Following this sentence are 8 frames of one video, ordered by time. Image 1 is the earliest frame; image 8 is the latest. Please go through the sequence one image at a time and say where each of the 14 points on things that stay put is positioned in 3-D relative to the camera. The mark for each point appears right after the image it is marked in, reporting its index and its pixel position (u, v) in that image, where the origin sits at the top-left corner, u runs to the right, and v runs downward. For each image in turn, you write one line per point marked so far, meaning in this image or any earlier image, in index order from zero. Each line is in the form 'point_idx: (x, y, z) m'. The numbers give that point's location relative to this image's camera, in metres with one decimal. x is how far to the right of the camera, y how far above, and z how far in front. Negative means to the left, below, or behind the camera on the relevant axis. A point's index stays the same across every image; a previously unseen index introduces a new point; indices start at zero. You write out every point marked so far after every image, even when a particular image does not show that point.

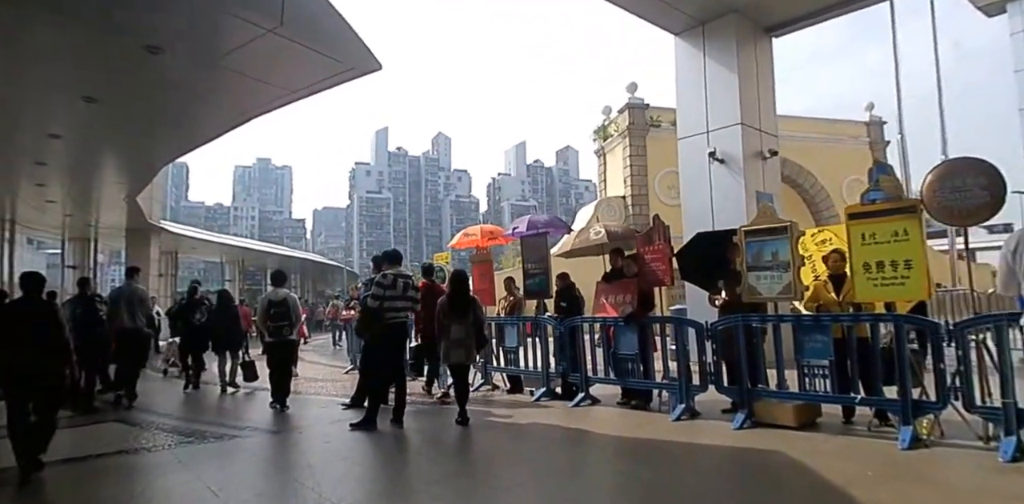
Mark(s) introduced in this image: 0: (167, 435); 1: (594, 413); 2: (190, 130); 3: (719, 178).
0: (-3.6, -1.9, +6.1) m
1: (+0.9, -1.8, +6.6) m
2: (-5.6, +2.1, +10.4) m
3: (+3.7, +1.3, +10.5) m
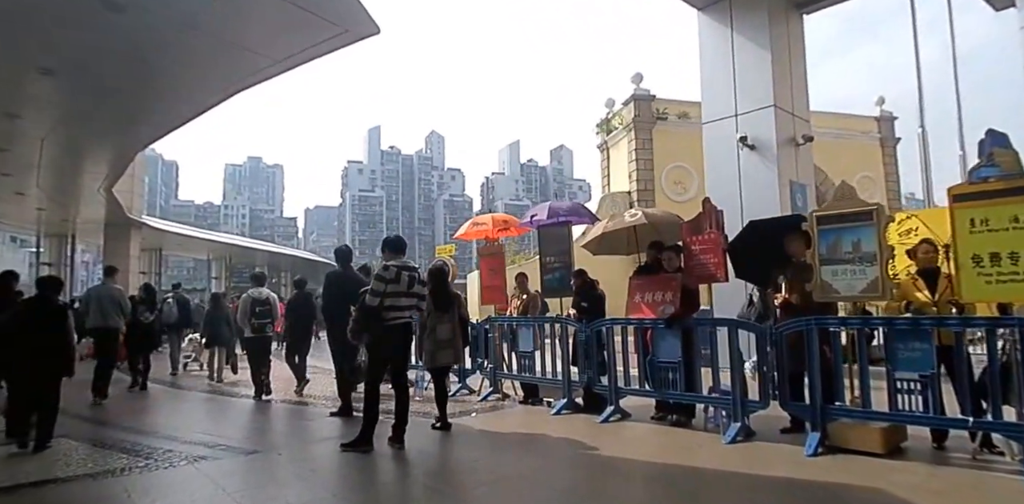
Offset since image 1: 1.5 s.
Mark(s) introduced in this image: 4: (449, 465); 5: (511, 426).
0: (-3.4, -1.8, +5.1) m
1: (+1.1, -1.7, +5.6) m
2: (-5.4, +2.2, +9.3) m
3: (+3.8, +1.4, +9.6) m
4: (-0.5, -1.7, +4.8) m
5: (0.0, -1.8, +6.1) m
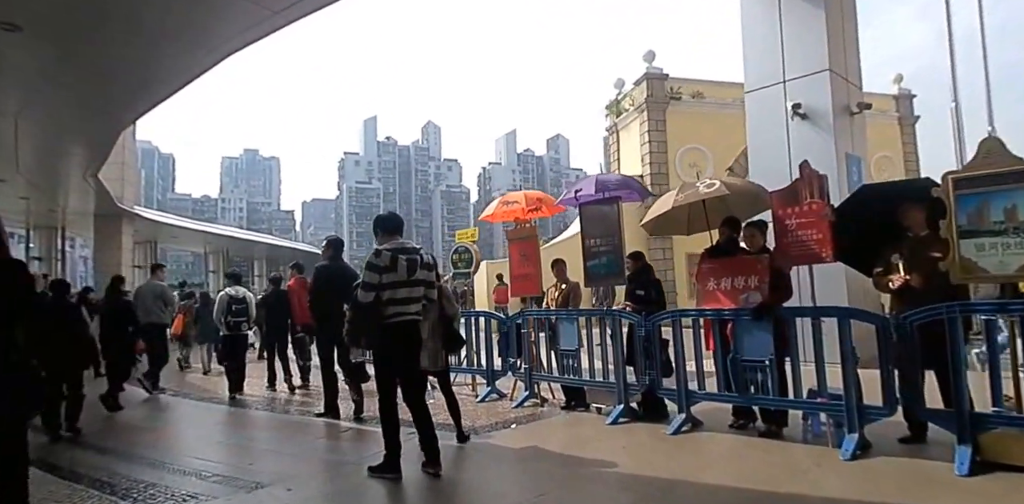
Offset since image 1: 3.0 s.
0: (-3.0, -1.7, +4.1) m
1: (+1.6, -1.5, +4.7) m
2: (-5.1, +2.4, +8.3) m
3: (+4.2, +1.7, +8.6) m
4: (-0.1, -1.6, +3.8) m
5: (+0.4, -1.6, +5.2) m
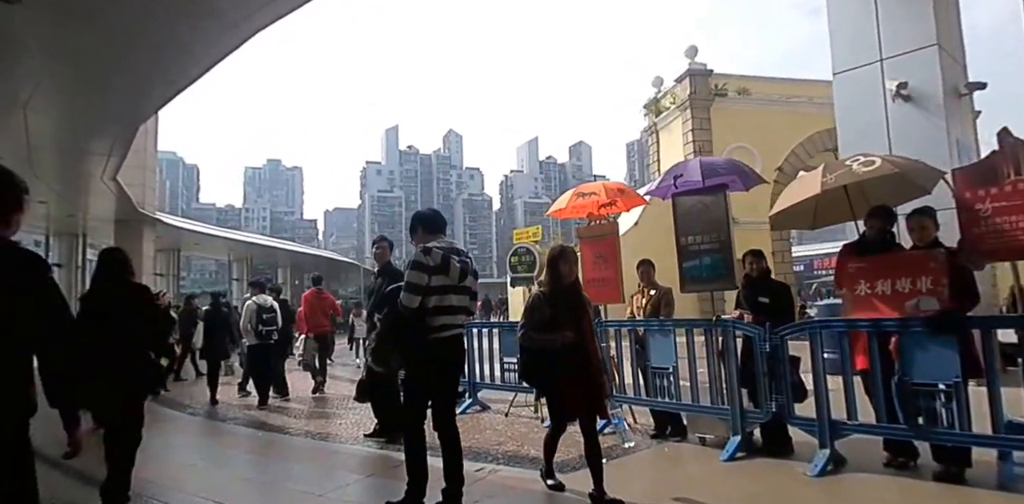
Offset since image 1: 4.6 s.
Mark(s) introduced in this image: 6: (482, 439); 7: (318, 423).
0: (-2.3, -1.7, +3.3) m
1: (+2.2, -1.5, +3.7) m
2: (-4.3, +2.3, +7.6) m
3: (+5.0, +1.7, +7.5) m
4: (+0.6, -1.5, +2.9) m
5: (+1.1, -1.6, +4.2) m
6: (-0.3, -1.7, +5.5) m
7: (-2.3, -2.1, +7.0) m
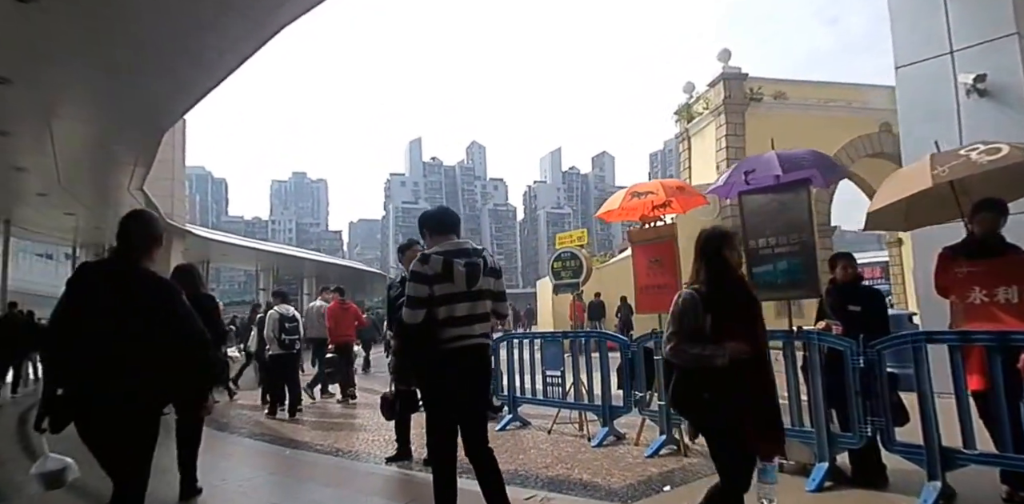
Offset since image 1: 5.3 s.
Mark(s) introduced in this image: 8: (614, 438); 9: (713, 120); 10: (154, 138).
0: (-2.0, -1.7, +2.9) m
1: (+2.6, -1.5, +3.1) m
2: (-3.8, +2.2, +7.3) m
3: (+5.5, +1.6, +7.0) m
4: (+0.9, -1.5, +2.4) m
5: (+1.5, -1.6, +3.7) m
6: (+0.1, -1.8, +5.0) m
7: (-1.9, -2.1, +6.6) m
8: (+1.0, -1.7, +5.5) m
9: (+6.7, +4.4, +19.6) m
10: (-5.7, +1.8, +9.5) m
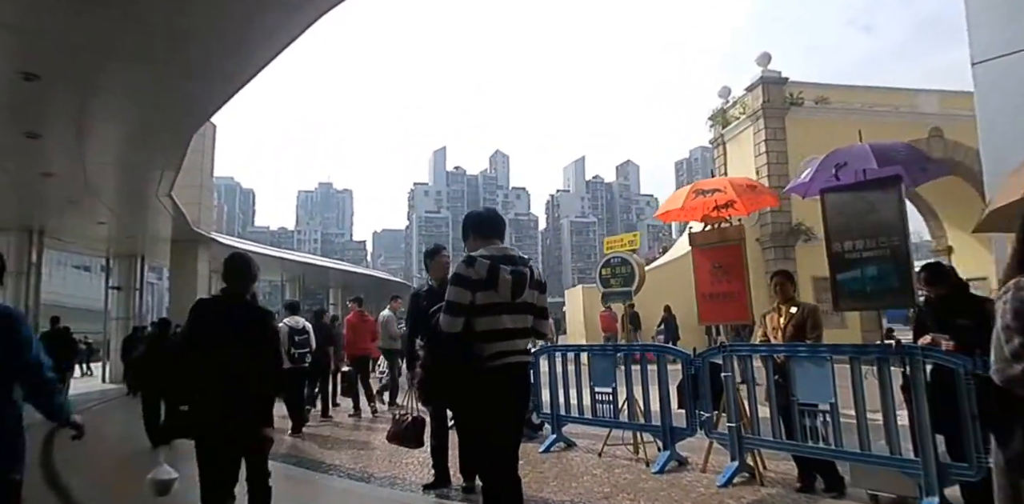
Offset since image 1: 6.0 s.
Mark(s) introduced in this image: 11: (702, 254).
0: (-1.6, -1.7, +2.5) m
1: (+2.9, -1.5, +2.5) m
2: (-3.3, +2.1, +7.1) m
3: (+6.0, +1.6, +6.3) m
4: (+1.2, -1.5, +1.9) m
5: (+1.9, -1.6, +3.2) m
6: (+0.5, -1.8, +4.5) m
7: (-1.4, -2.2, +6.2) m
8: (+1.4, -1.8, +5.0) m
9: (+7.6, +4.2, +18.9) m
10: (-5.2, +1.7, +9.3) m
11: (+1.6, 0.0, +4.9) m
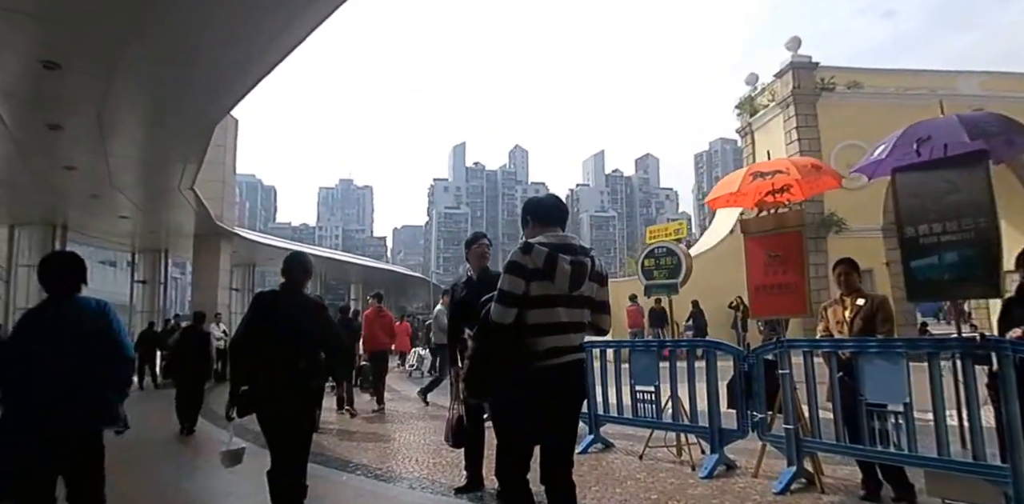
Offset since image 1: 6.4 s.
0: (-1.4, -1.6, +2.3) m
1: (+3.1, -1.4, +2.2) m
2: (-3.0, +2.2, +6.8) m
3: (+6.3, +1.7, +5.8) m
4: (+1.4, -1.5, +1.6) m
5: (+2.1, -1.6, +2.8) m
6: (+0.8, -1.7, +4.2) m
7: (-1.1, -2.1, +6.0) m
8: (+1.7, -1.7, +4.6) m
9: (+8.3, +4.4, +18.3) m
10: (-4.8, +1.8, +9.1) m
11: (+1.9, +0.1, +4.6) m
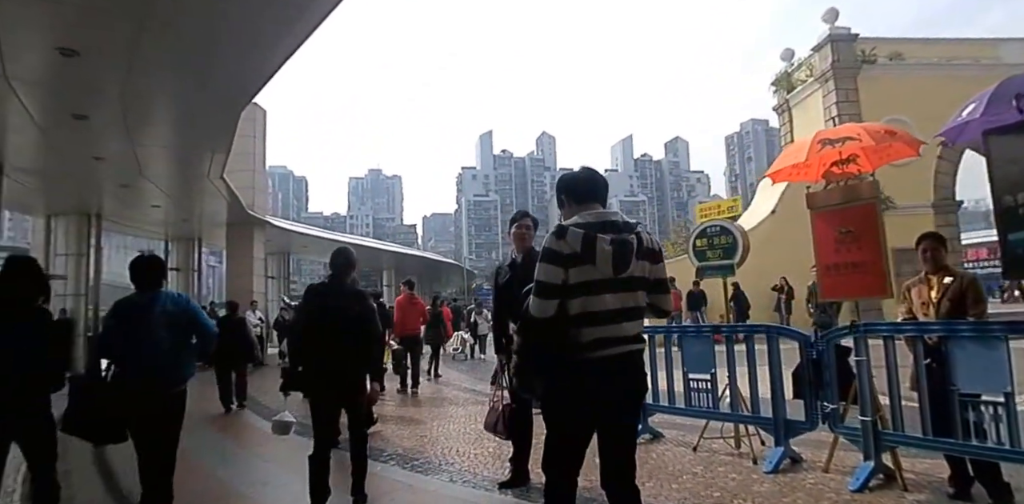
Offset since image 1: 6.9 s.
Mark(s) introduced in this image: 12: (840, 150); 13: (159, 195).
0: (-1.2, -1.6, +2.1) m
1: (+3.3, -1.3, +1.7) m
2: (-2.6, +2.4, +6.6) m
3: (+6.6, +1.9, +5.1) m
4: (+1.6, -1.4, +1.2) m
5: (+2.3, -1.4, +2.4) m
6: (+1.1, -1.6, +3.9) m
7: (-0.6, -1.9, +5.7) m
8: (+2.0, -1.5, +4.3) m
9: (+9.2, +5.0, +17.5) m
10: (-4.3, +2.0, +9.0) m
11: (+2.2, +0.3, +4.2) m
12: (+2.2, +0.7, +4.4) m
13: (-8.1, +1.3, +13.6) m
